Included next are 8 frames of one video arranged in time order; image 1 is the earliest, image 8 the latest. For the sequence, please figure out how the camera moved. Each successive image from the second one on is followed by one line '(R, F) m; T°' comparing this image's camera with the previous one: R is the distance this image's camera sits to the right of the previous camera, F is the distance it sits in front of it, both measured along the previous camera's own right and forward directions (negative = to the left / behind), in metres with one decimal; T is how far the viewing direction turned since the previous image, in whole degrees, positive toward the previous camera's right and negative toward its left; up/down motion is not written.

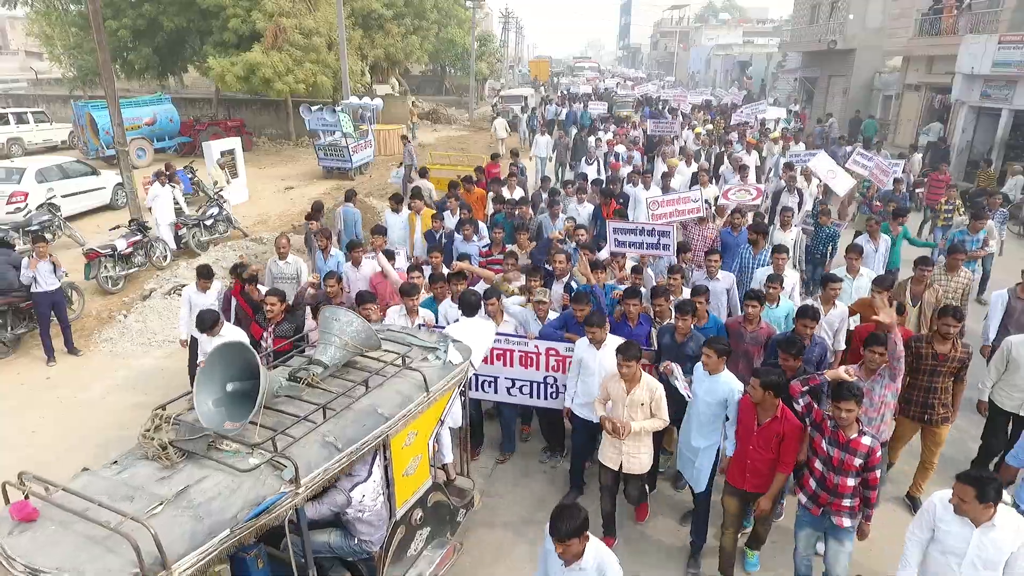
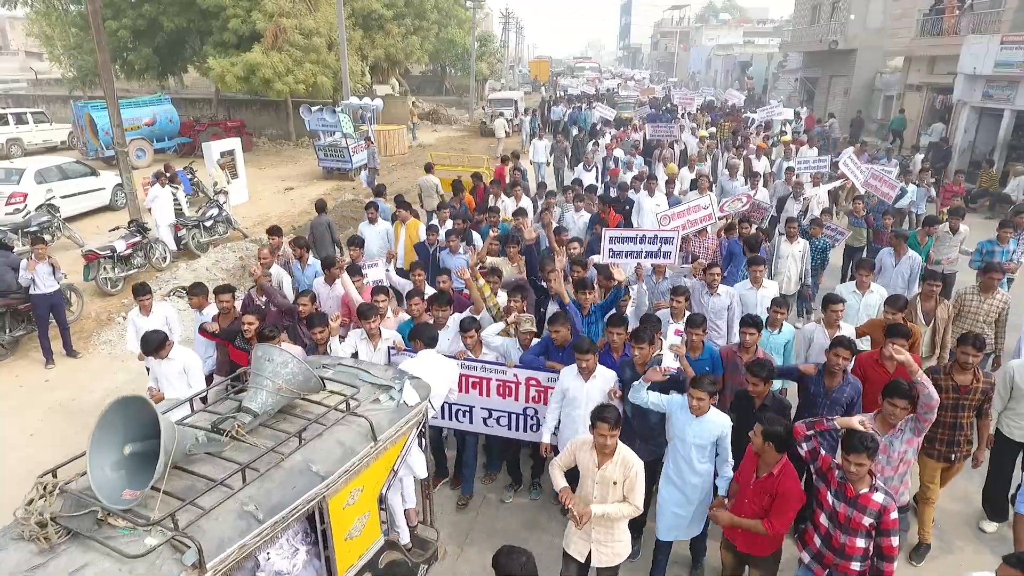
(0.0, 0.0) m; 0°
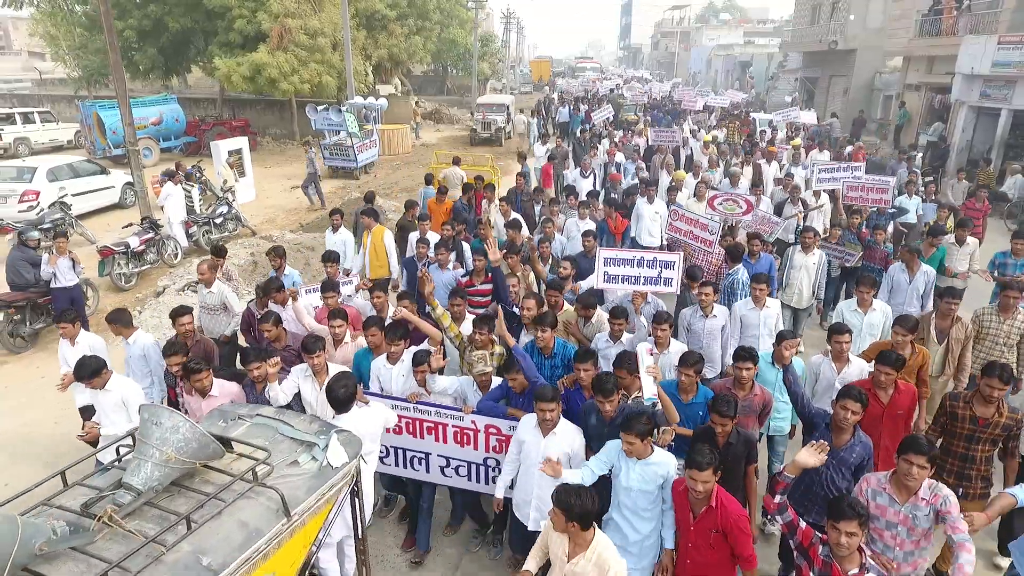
(-0.1, -0.2) m; 0°
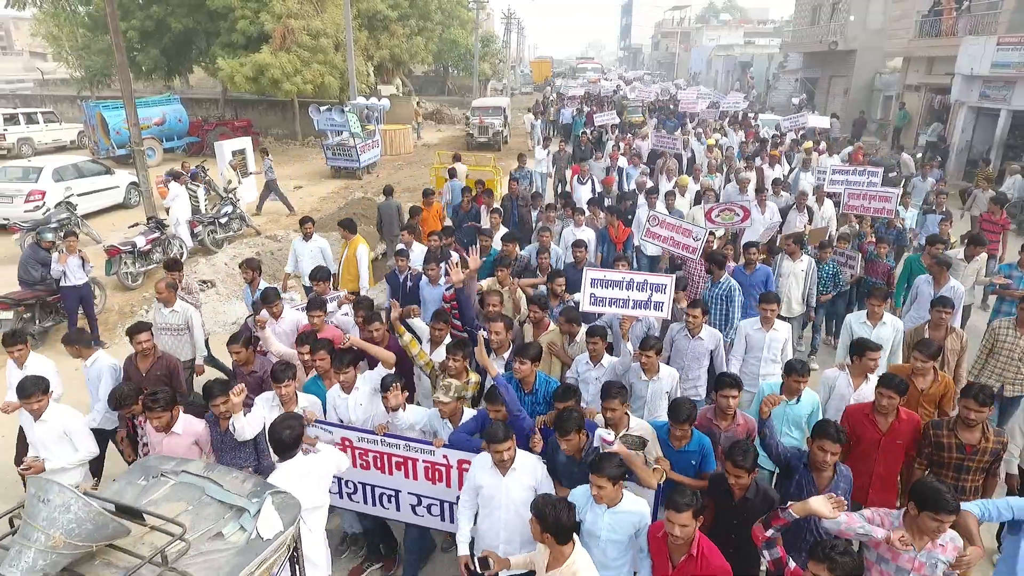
(0.0, -0.1) m; 0°
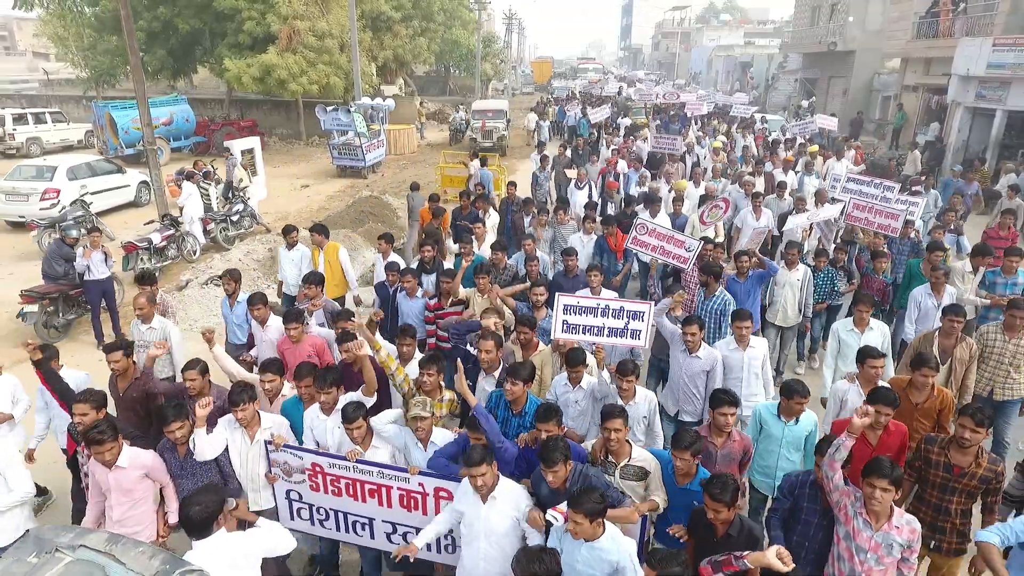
(-0.1, -0.3) m; 0°
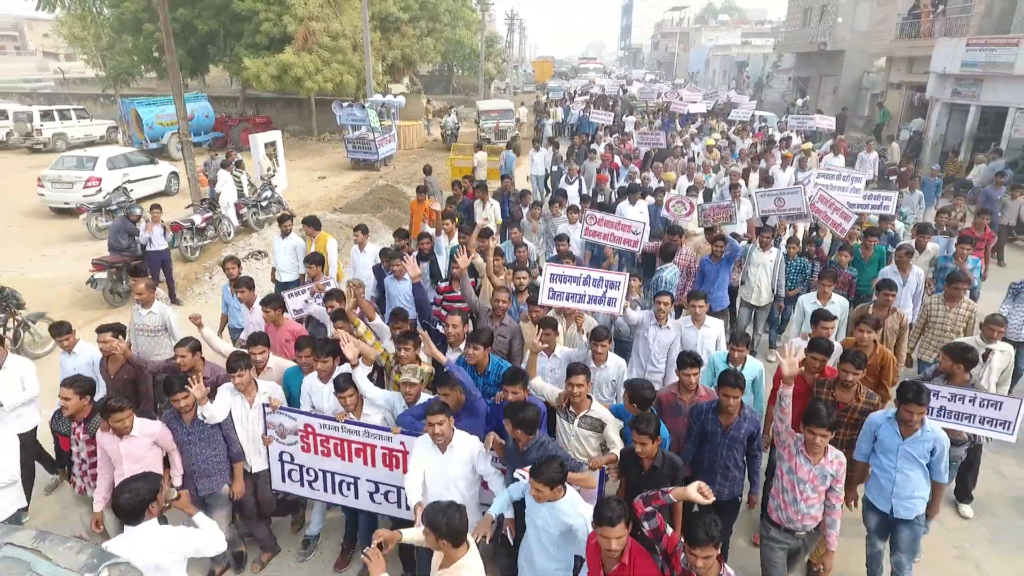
(-0.1, -1.0) m; 0°
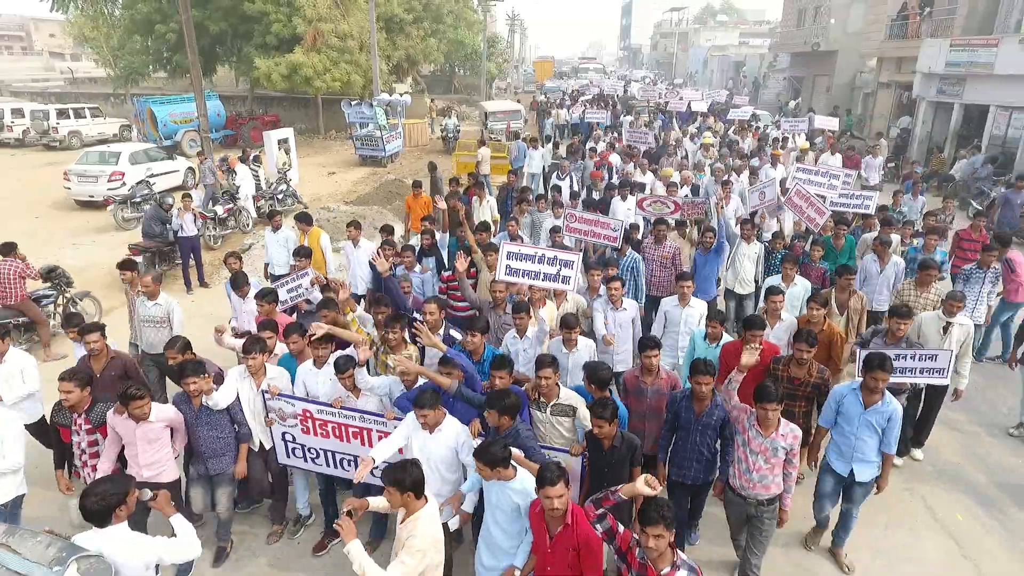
(-0.1, -0.7) m; 0°
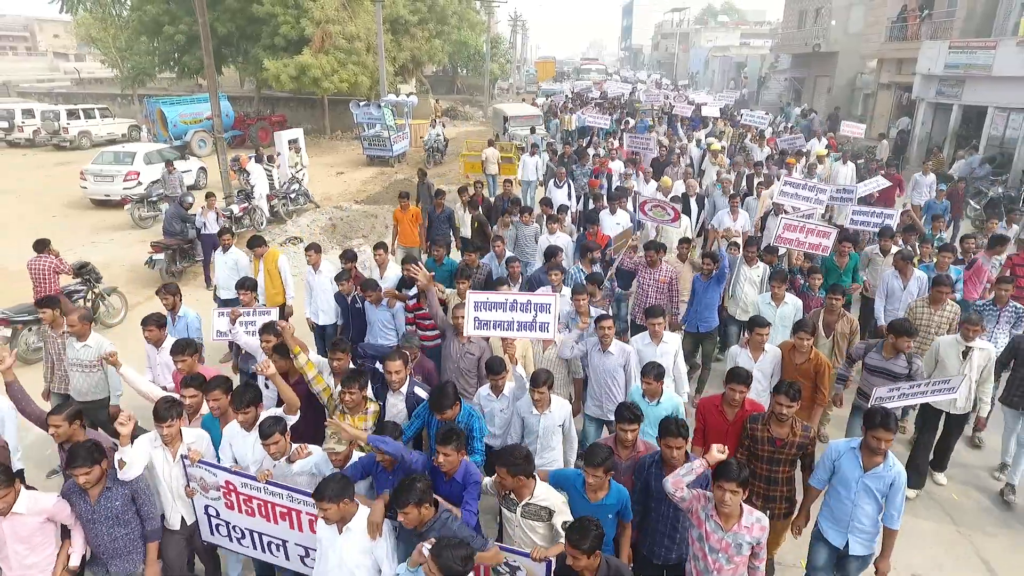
(-0.2, -0.3) m; 0°
